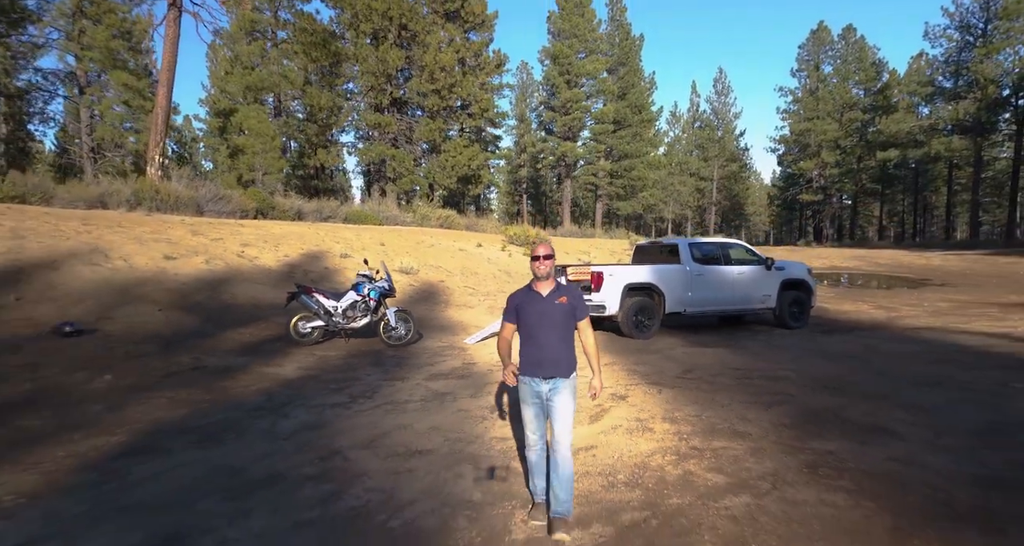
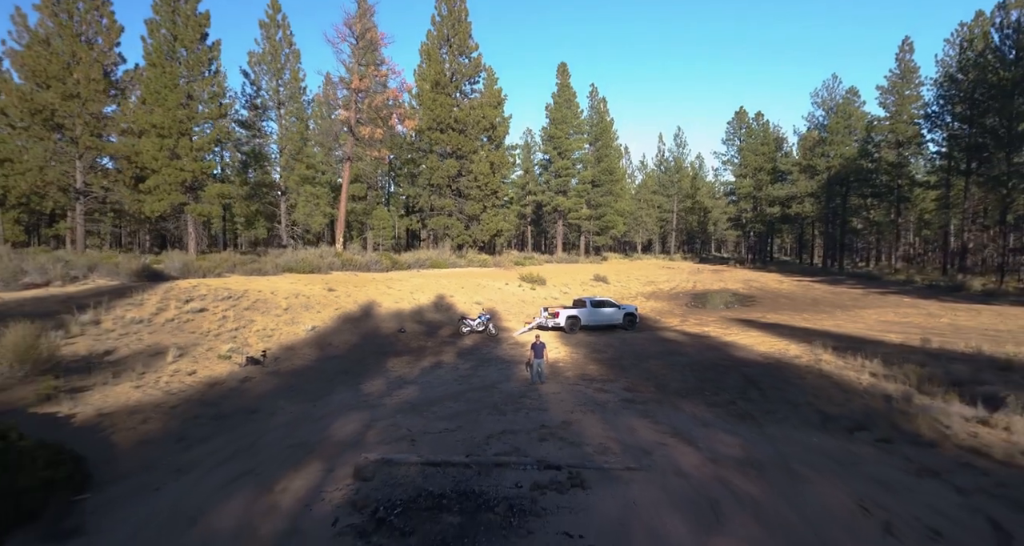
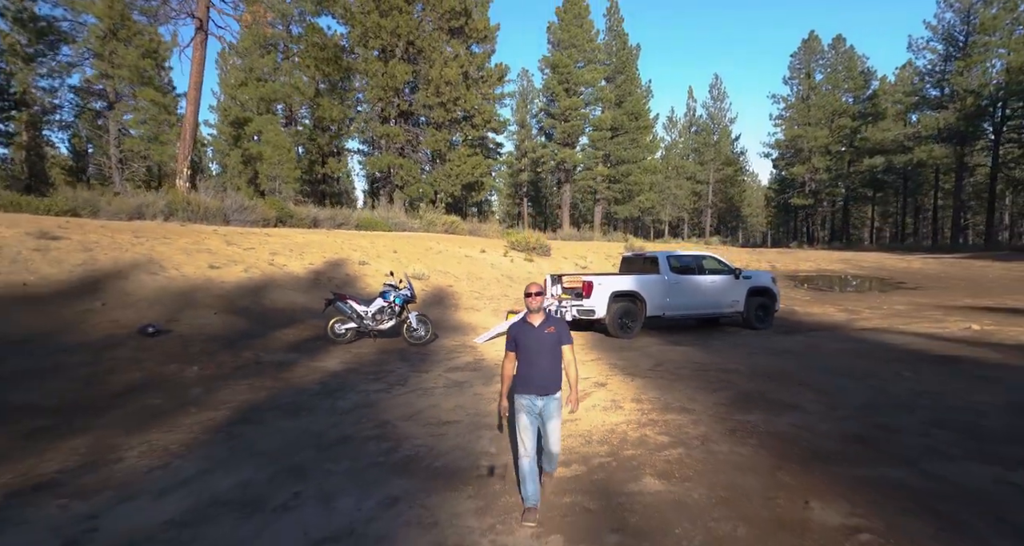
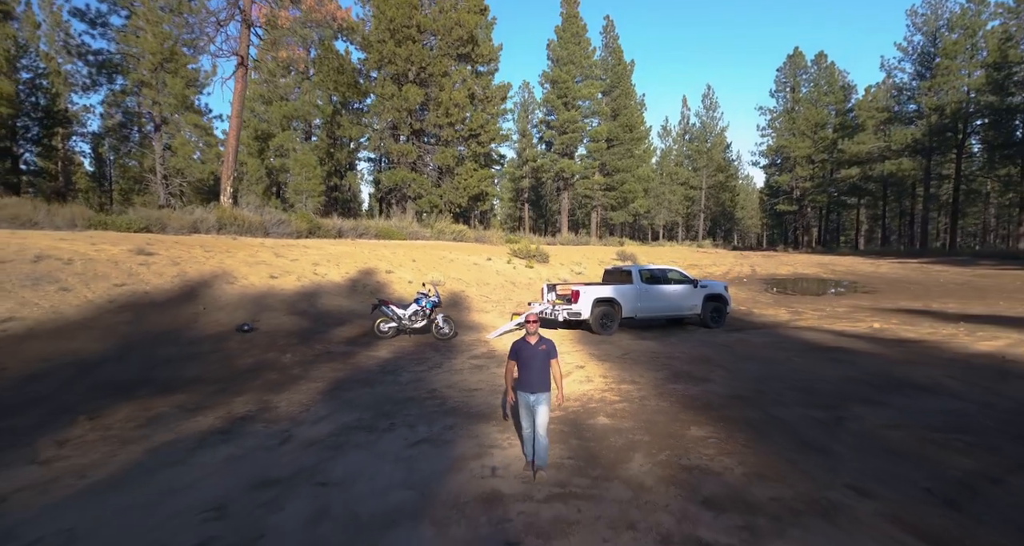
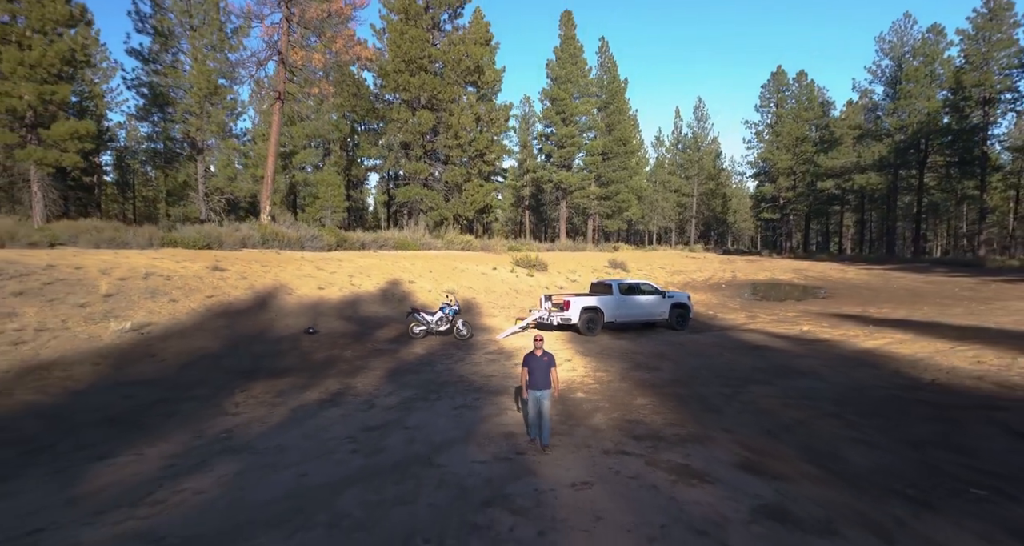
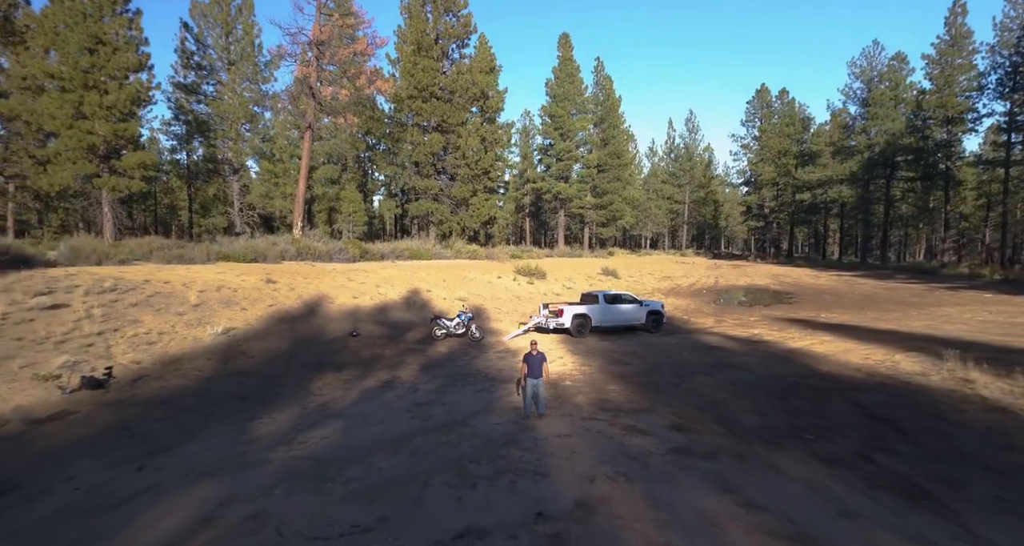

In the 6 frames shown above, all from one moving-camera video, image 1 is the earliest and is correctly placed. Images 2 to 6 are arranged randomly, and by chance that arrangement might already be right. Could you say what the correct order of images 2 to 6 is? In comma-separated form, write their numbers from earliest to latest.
3, 4, 5, 6, 2
